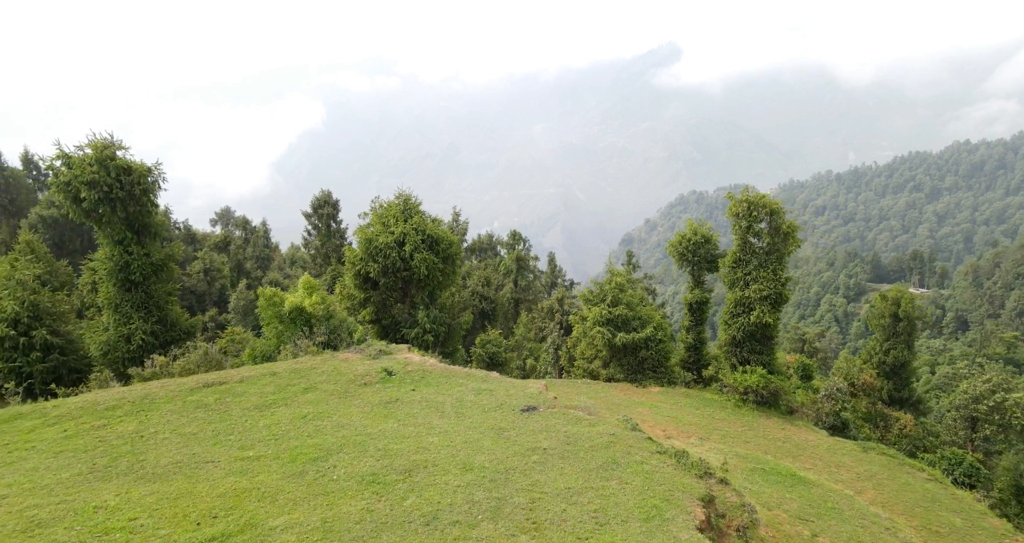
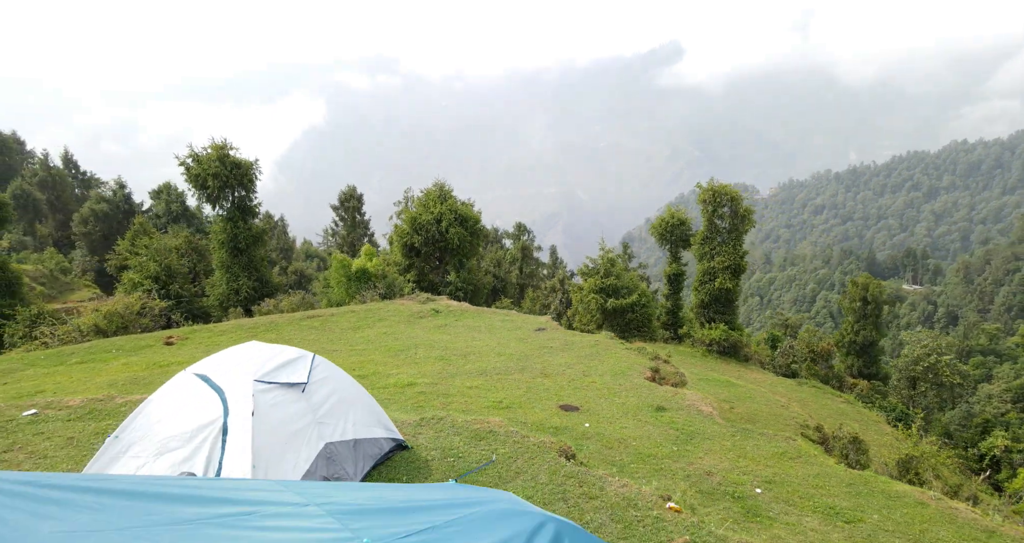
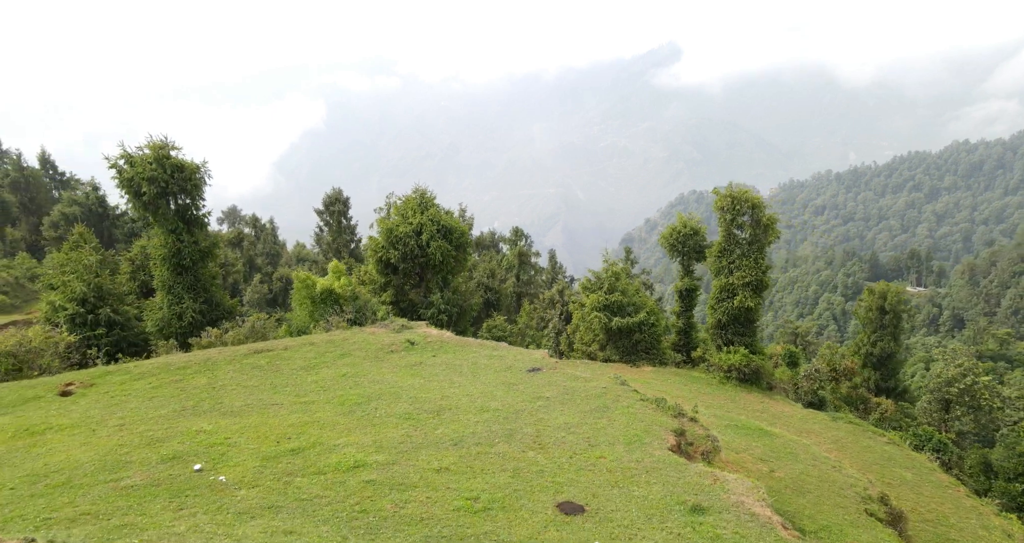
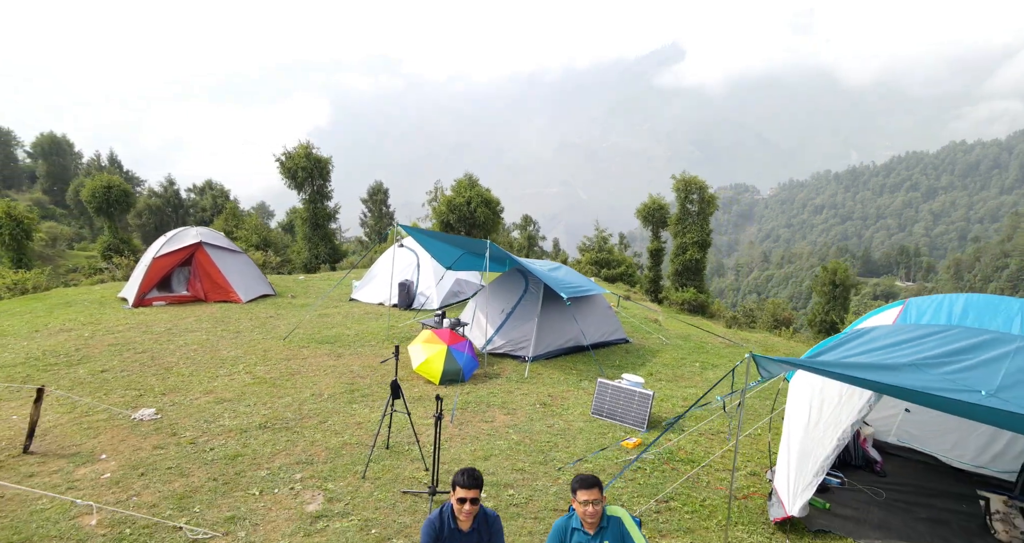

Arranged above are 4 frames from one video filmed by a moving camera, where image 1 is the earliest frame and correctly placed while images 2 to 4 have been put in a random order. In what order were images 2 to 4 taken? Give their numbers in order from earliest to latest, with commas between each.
3, 2, 4
